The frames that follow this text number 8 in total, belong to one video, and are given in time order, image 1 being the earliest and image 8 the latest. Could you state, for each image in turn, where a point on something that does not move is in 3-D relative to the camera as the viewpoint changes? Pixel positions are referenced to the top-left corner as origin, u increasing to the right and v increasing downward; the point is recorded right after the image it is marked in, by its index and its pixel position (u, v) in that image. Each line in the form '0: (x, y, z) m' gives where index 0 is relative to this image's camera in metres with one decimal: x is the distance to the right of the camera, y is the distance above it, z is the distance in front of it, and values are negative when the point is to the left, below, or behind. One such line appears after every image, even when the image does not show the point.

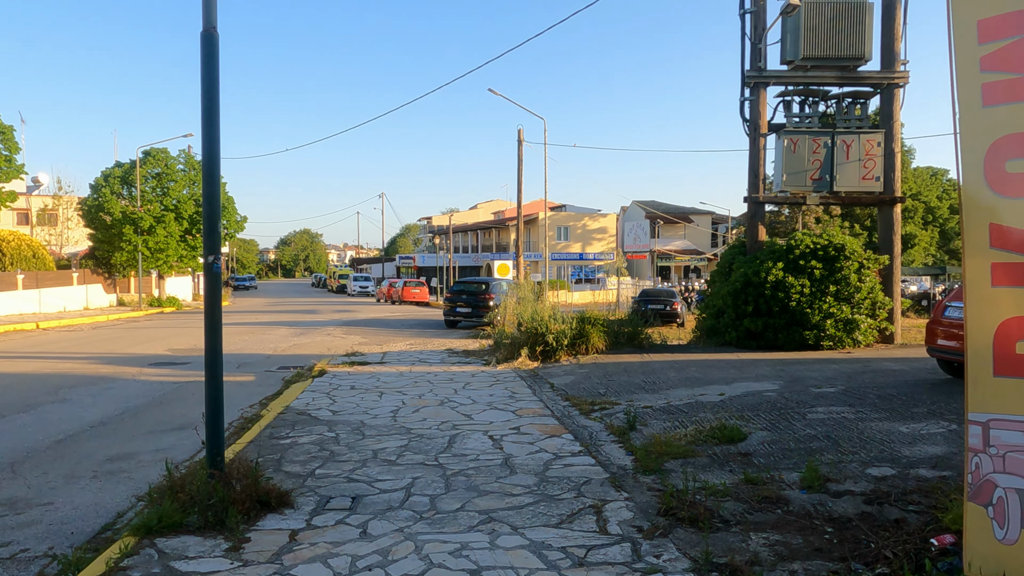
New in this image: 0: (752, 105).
0: (+3.8, +2.9, +12.0) m
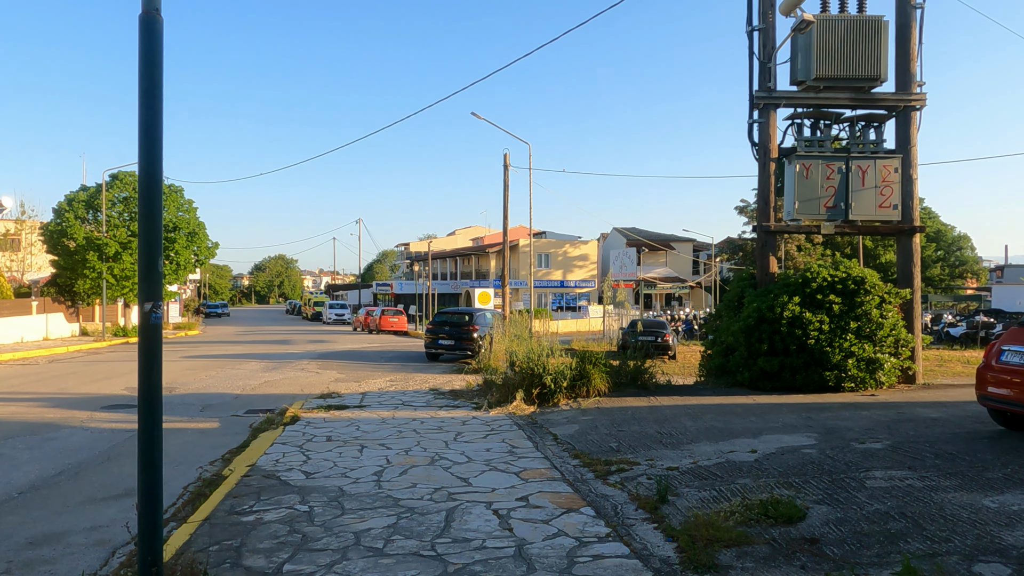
0: (+3.7, +2.4, +11.2) m
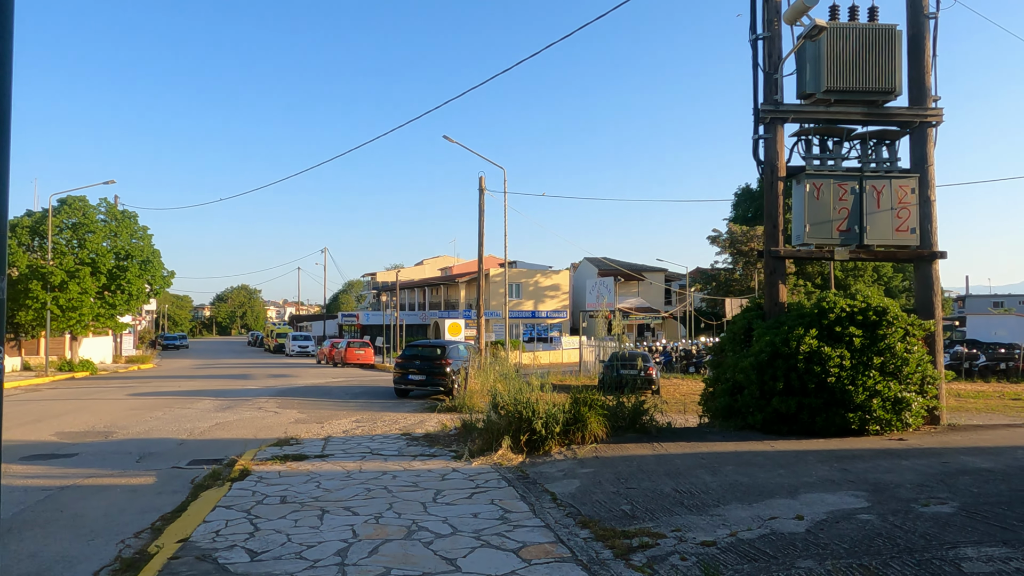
0: (+3.4, +1.9, +10.3) m
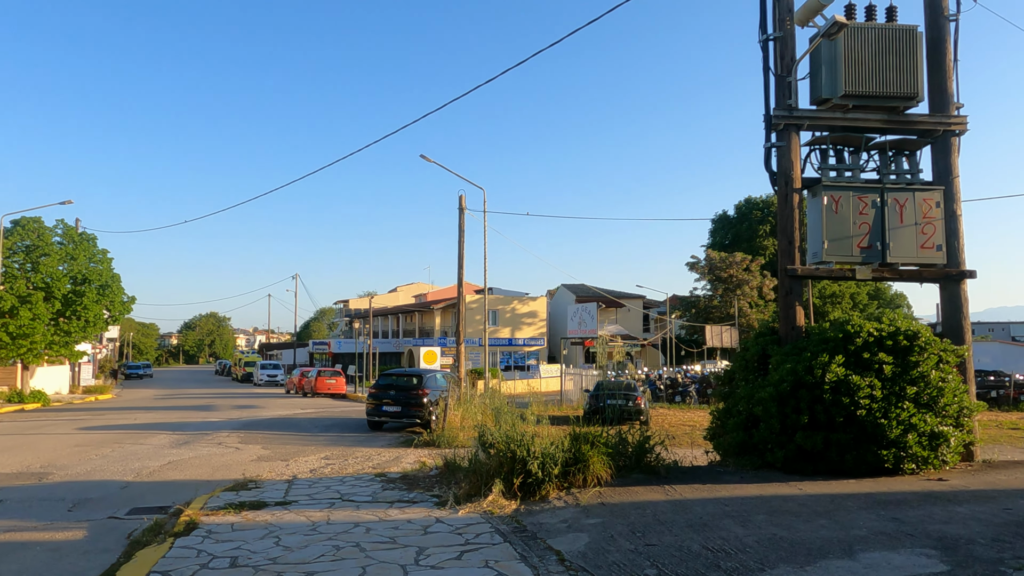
0: (+3.3, +1.7, +9.4) m
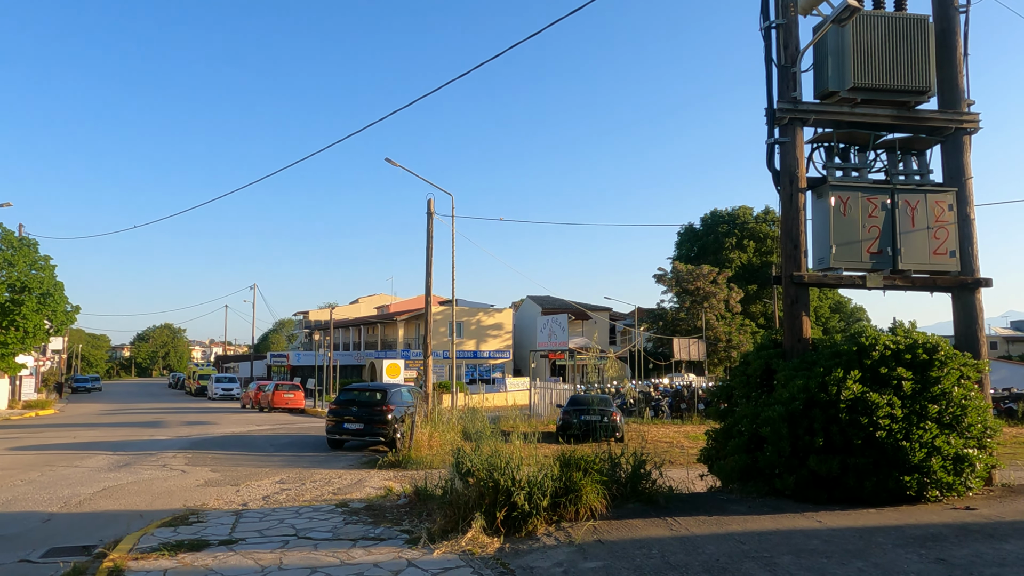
0: (+3.1, +1.6, +8.6) m
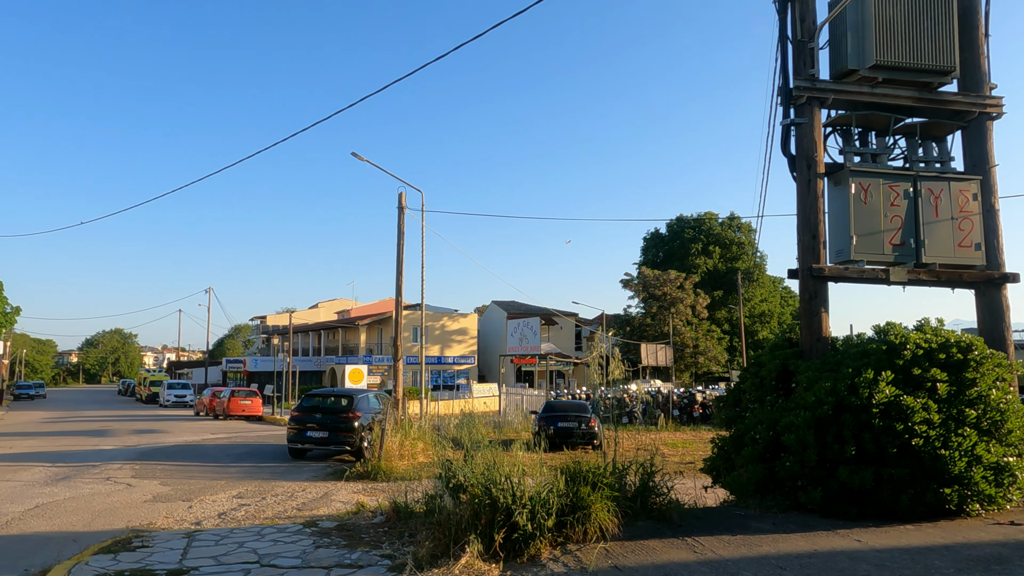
0: (+3.0, +1.6, +7.9) m
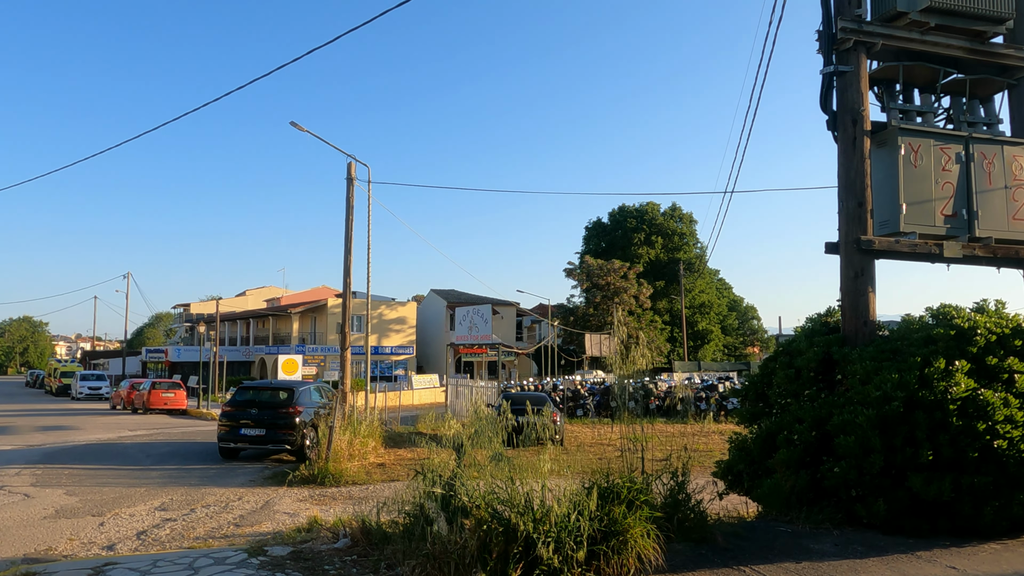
0: (+3.0, +1.8, +6.8) m
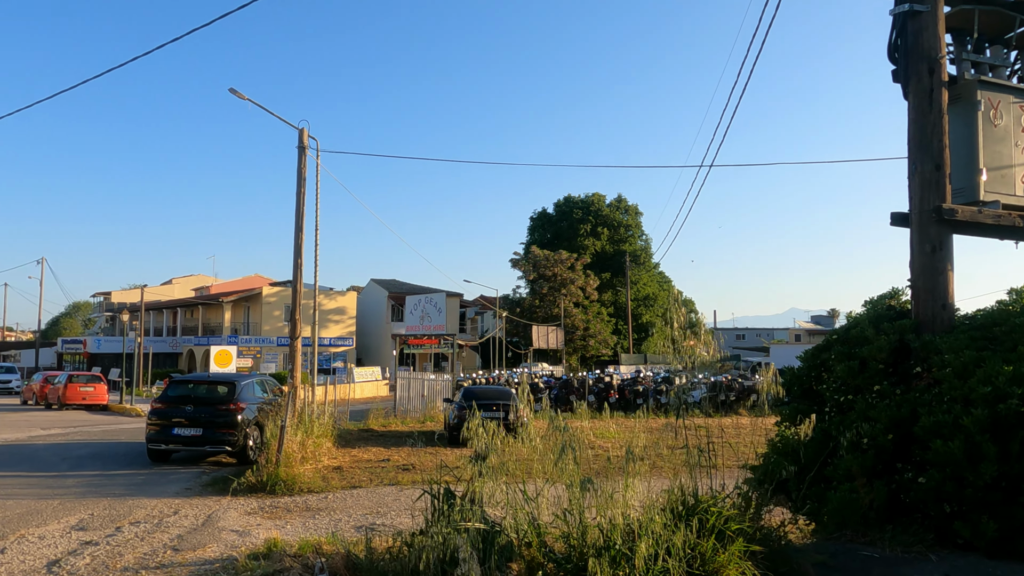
0: (+3.1, +2.0, +5.8) m
